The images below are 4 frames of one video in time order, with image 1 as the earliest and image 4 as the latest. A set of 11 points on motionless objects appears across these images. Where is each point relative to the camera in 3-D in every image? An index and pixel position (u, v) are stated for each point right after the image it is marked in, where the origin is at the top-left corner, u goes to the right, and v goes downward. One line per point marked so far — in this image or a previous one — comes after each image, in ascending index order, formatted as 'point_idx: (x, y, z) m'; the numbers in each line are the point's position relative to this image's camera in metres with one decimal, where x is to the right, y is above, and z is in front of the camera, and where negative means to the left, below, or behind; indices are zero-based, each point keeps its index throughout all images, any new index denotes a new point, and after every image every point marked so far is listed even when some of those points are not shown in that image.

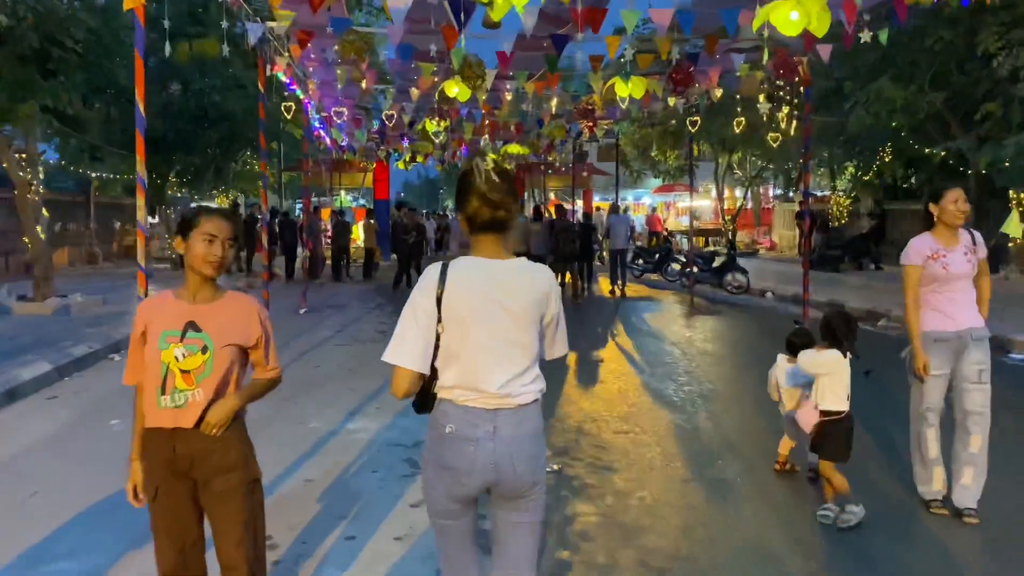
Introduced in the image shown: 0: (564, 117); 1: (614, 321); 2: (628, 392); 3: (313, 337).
0: (+1.0, +3.4, +17.0) m
1: (+1.9, -0.6, +15.6) m
2: (+1.2, -1.1, +8.7) m
3: (-3.0, -0.7, +13.1) m
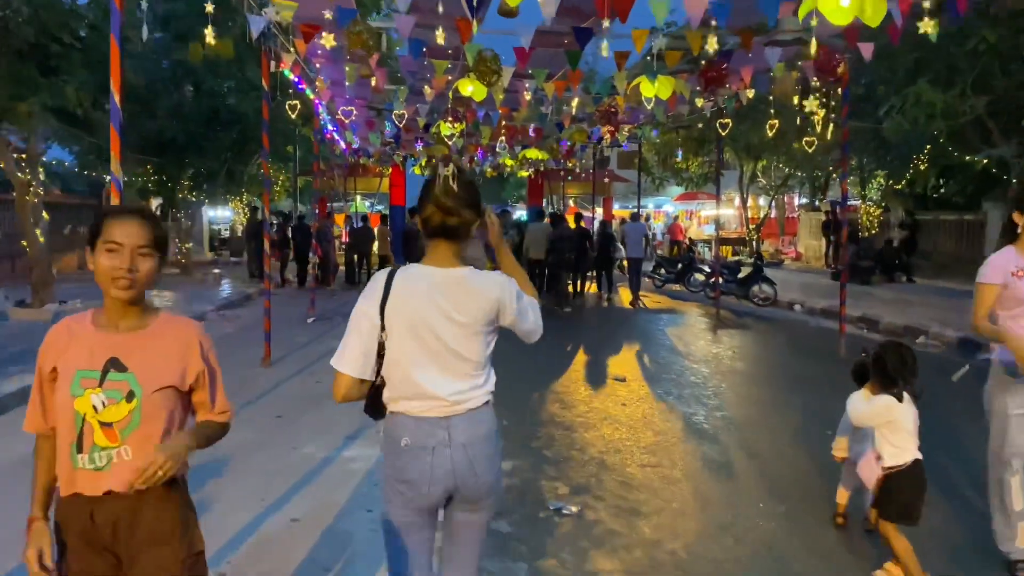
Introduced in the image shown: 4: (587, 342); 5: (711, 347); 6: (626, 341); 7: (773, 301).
0: (+1.4, +3.2, +16.2) m
1: (+2.2, -0.8, +14.8) m
2: (+1.3, -1.2, +7.9) m
3: (-2.8, -0.8, +12.5) m
4: (+1.2, -0.8, +13.7) m
5: (+3.1, -0.9, +13.4) m
6: (+1.9, -0.8, +13.8) m
7: (+6.1, -0.3, +19.8) m
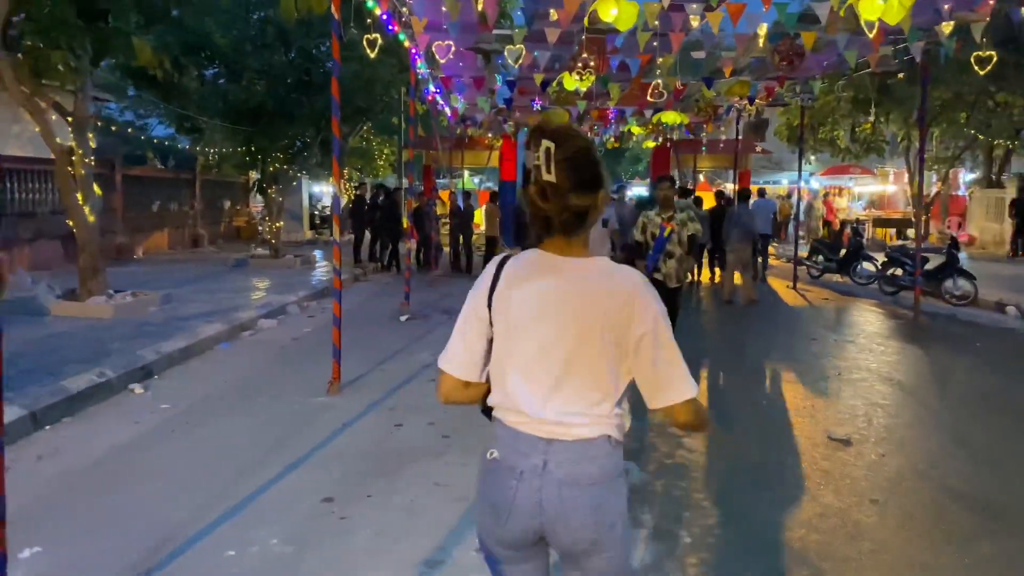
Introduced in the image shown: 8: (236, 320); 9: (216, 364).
0: (+3.6, +3.3, +12.8) m
1: (+4.1, -0.8, +11.4) m
2: (+2.4, -1.4, +4.7) m
3: (-1.2, -0.8, +9.7) m
4: (+3.0, -0.8, +10.4) m
5: (+4.9, -0.9, +9.9) m
6: (+3.6, -0.8, +10.5) m
7: (+8.6, -0.2, +15.8) m
8: (-3.8, -0.4, +11.7) m
9: (-3.4, -0.9, +9.6) m
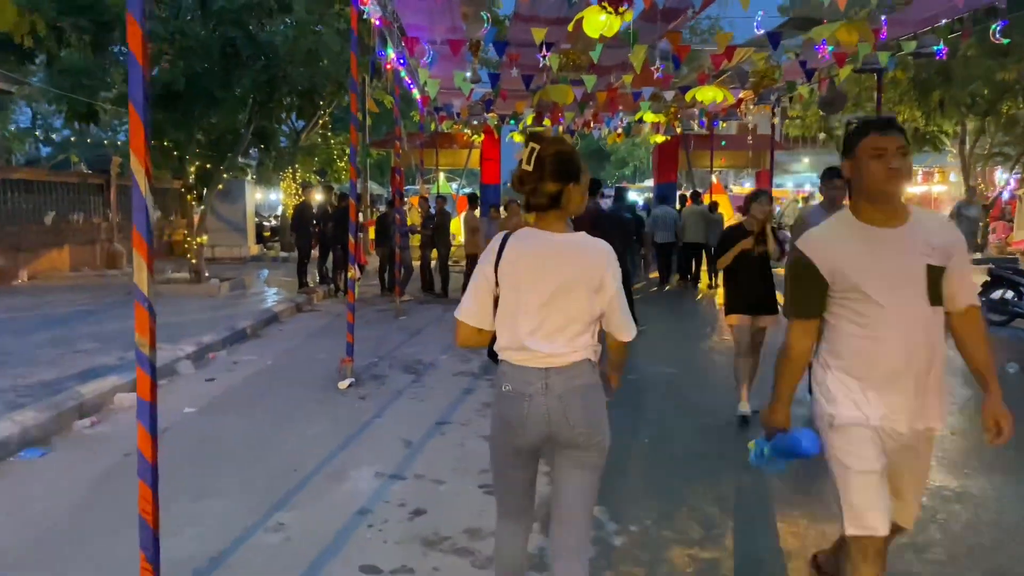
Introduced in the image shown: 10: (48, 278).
0: (+3.5, +2.8, +8.7) m
1: (+4.1, -1.2, +7.2) m
2: (+2.5, -1.8, +0.5) m
3: (-1.1, -1.3, +5.4) m
4: (+3.0, -1.2, +6.2) m
5: (+4.9, -1.3, +5.7) m
6: (+3.7, -1.2, +6.3) m
7: (+8.5, -0.6, +11.8) m
8: (-3.8, -1.0, +7.4) m
9: (-3.3, -1.4, +5.3) m
10: (-9.3, +0.2, +17.0) m
